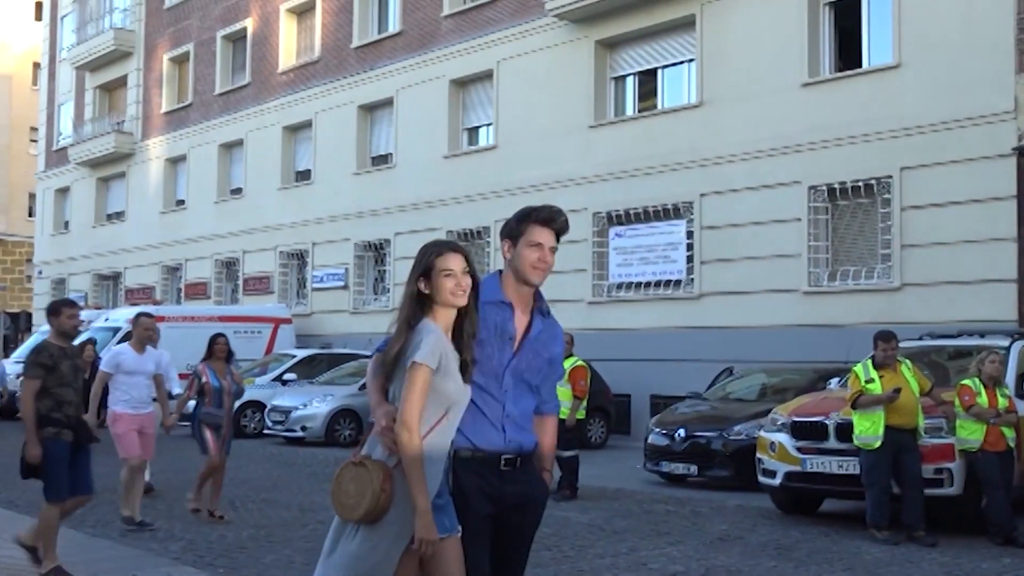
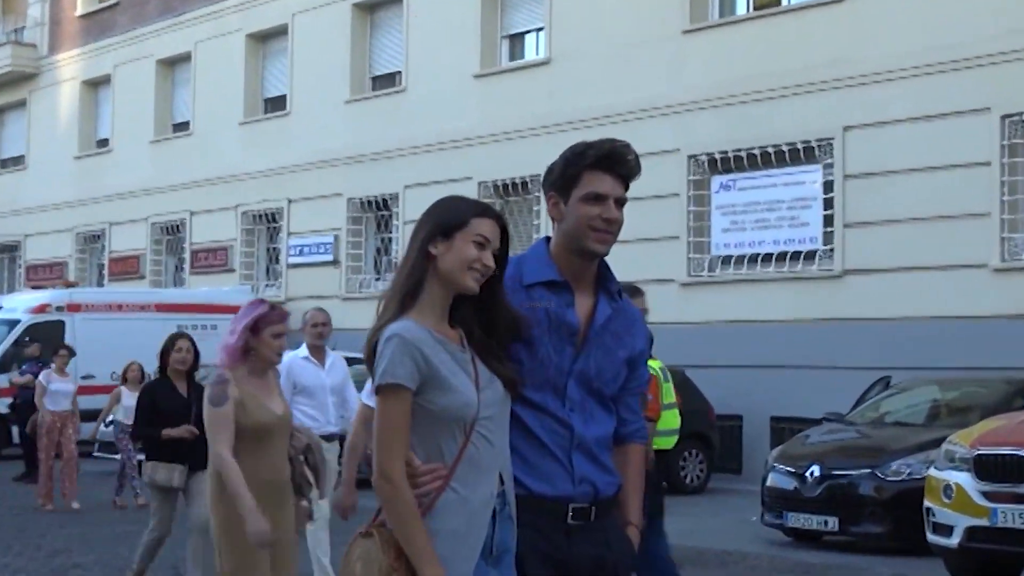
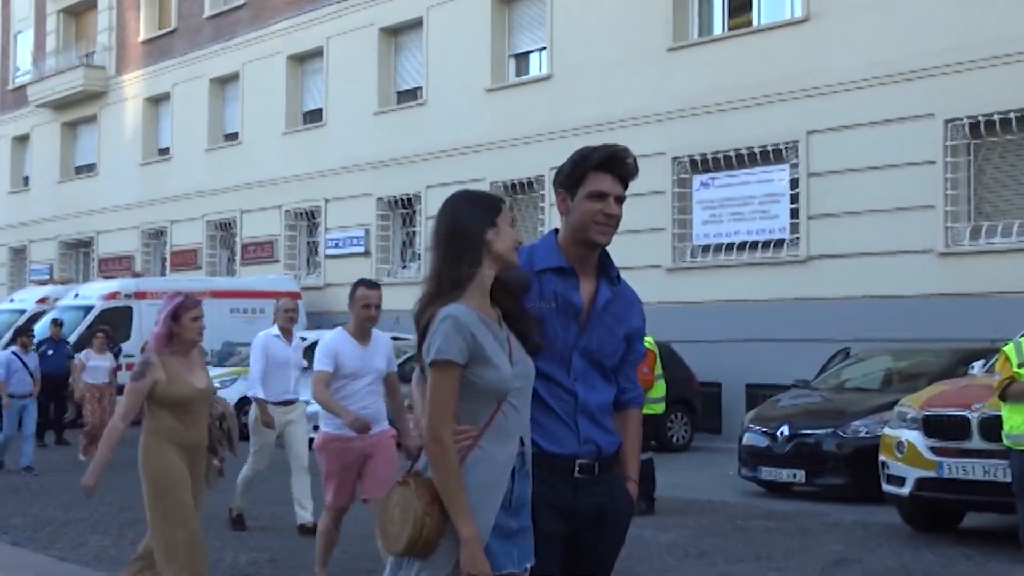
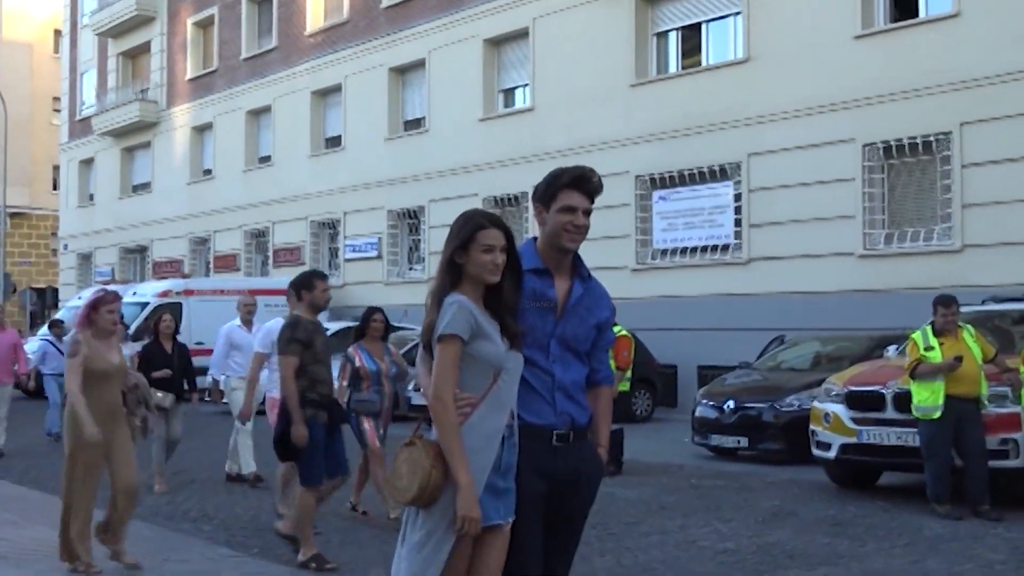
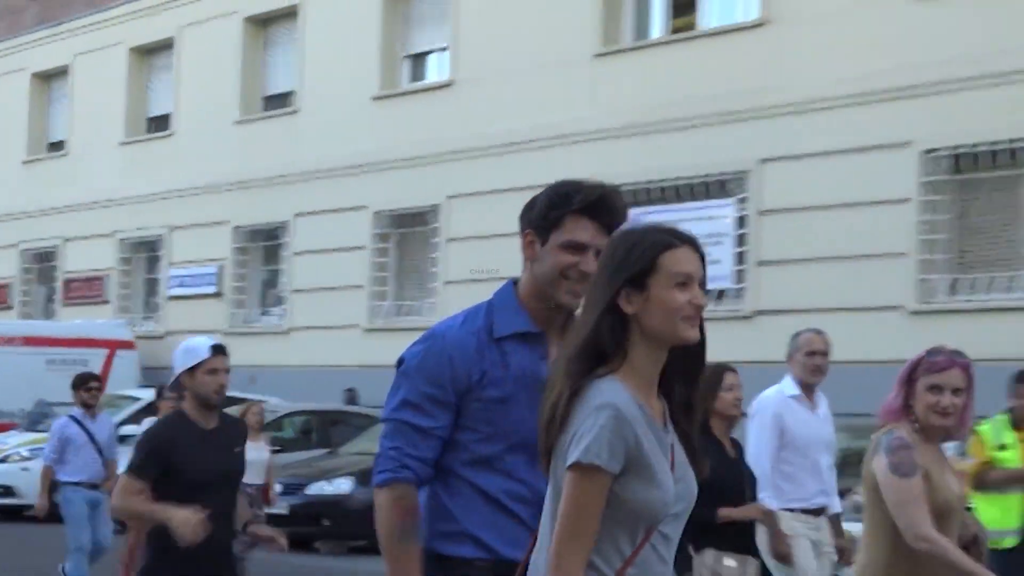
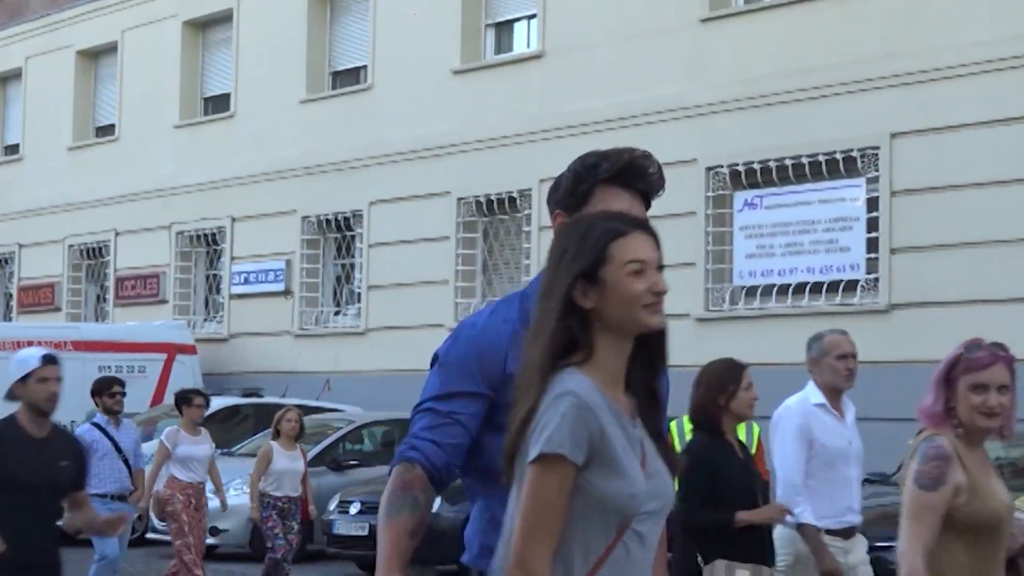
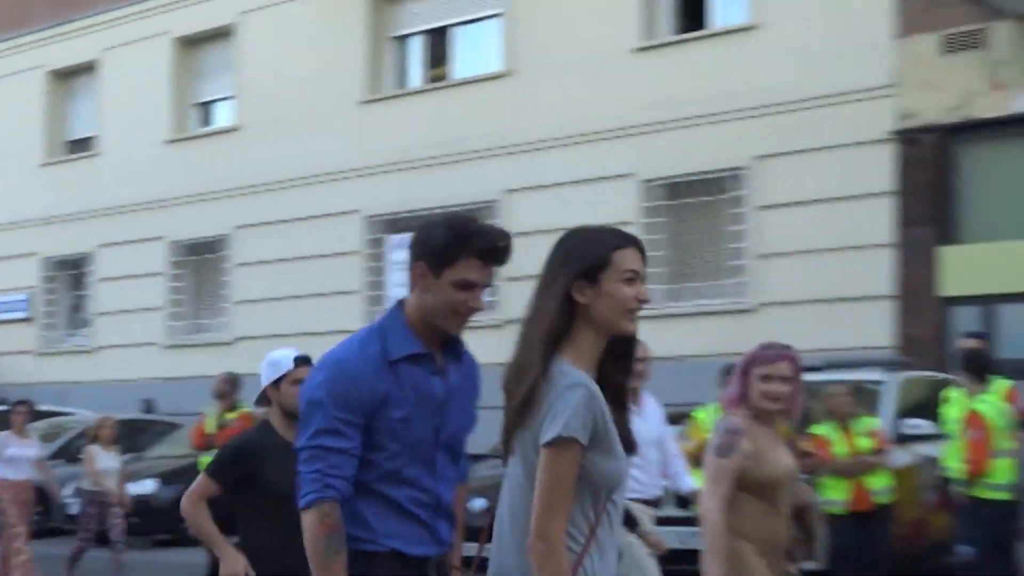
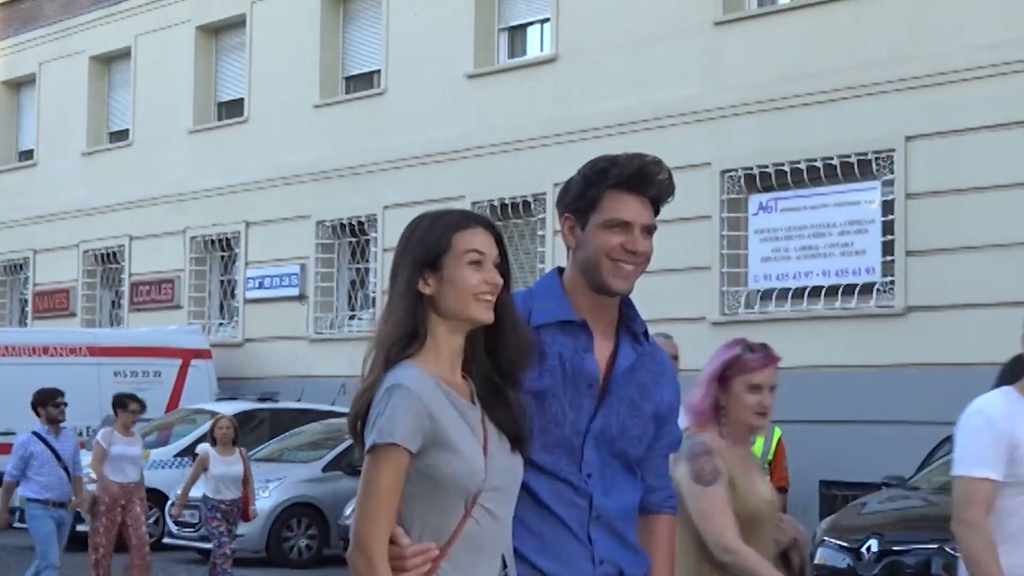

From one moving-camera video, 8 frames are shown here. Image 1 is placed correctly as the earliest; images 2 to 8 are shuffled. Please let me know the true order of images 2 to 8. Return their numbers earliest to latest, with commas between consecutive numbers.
4, 3, 2, 8, 6, 5, 7
